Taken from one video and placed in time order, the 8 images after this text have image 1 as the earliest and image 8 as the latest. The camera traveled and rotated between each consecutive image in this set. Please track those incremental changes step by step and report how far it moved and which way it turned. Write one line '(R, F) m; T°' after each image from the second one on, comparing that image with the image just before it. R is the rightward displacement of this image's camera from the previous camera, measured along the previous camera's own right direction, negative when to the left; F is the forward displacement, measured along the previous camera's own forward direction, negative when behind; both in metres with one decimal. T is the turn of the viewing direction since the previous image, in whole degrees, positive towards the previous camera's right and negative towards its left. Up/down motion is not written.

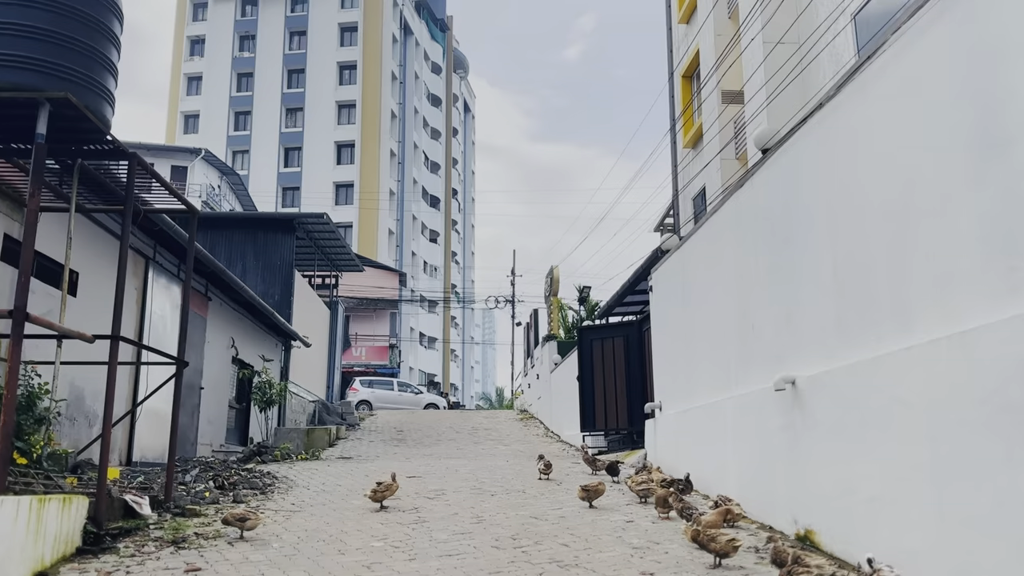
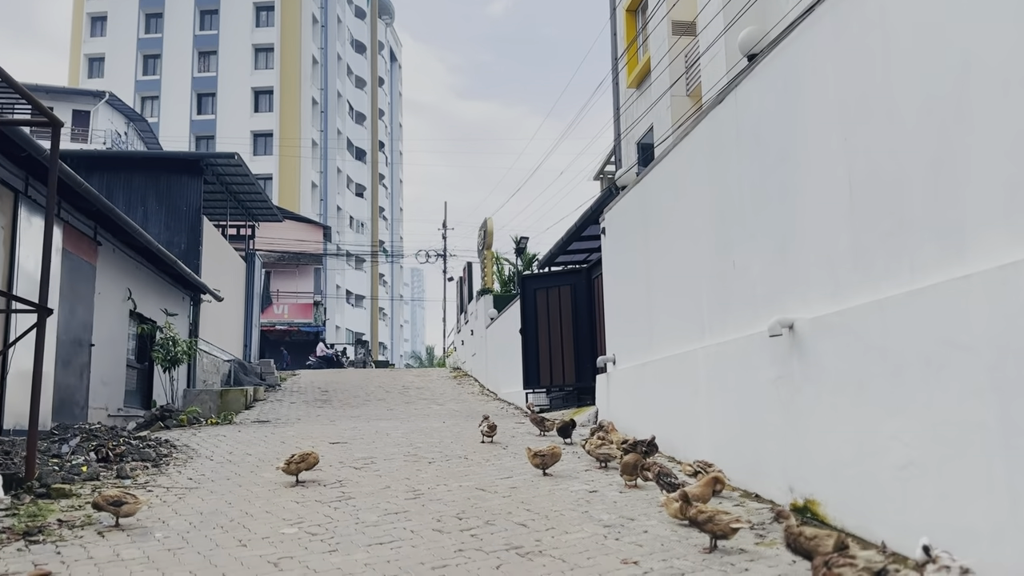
(-0.1, +1.4) m; +5°
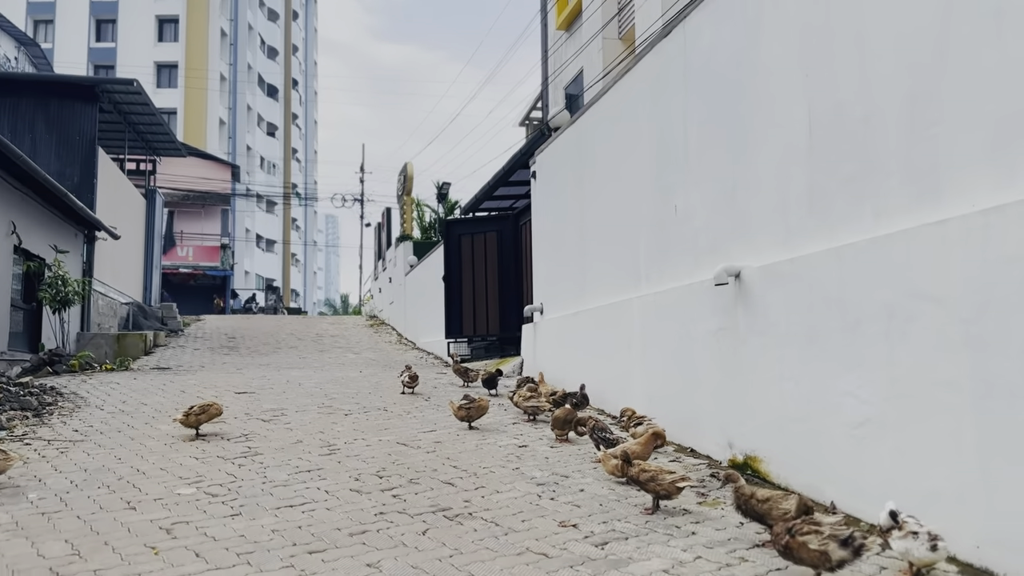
(-0.1, +0.5) m; +6°
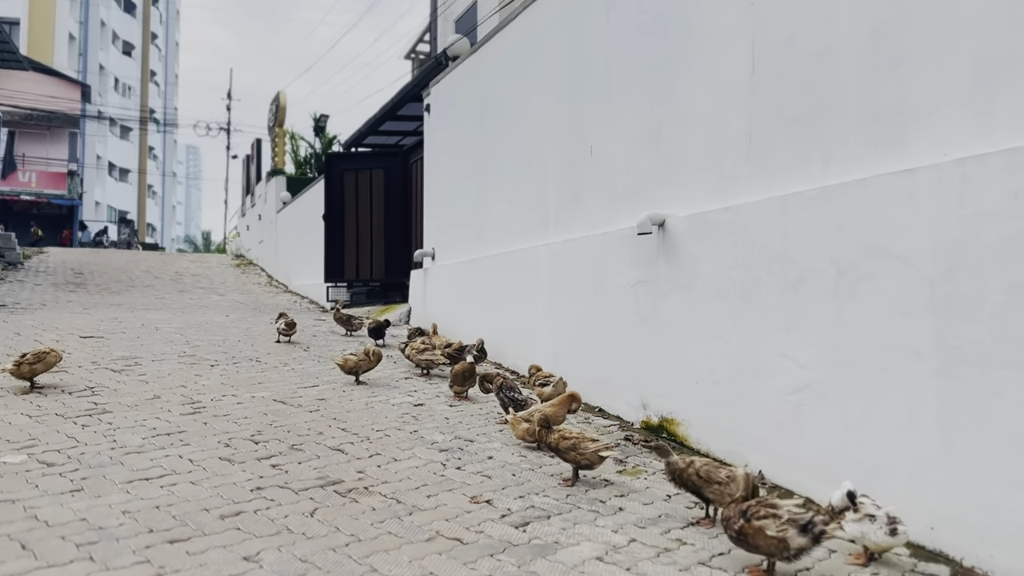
(-0.2, +0.7) m; +9°
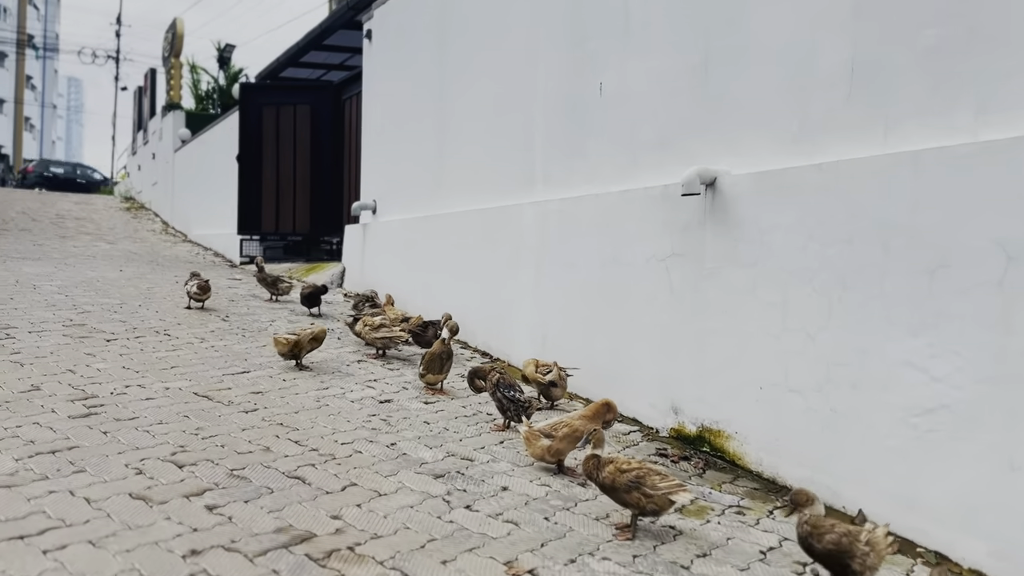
(-0.5, +1.3) m; +7°
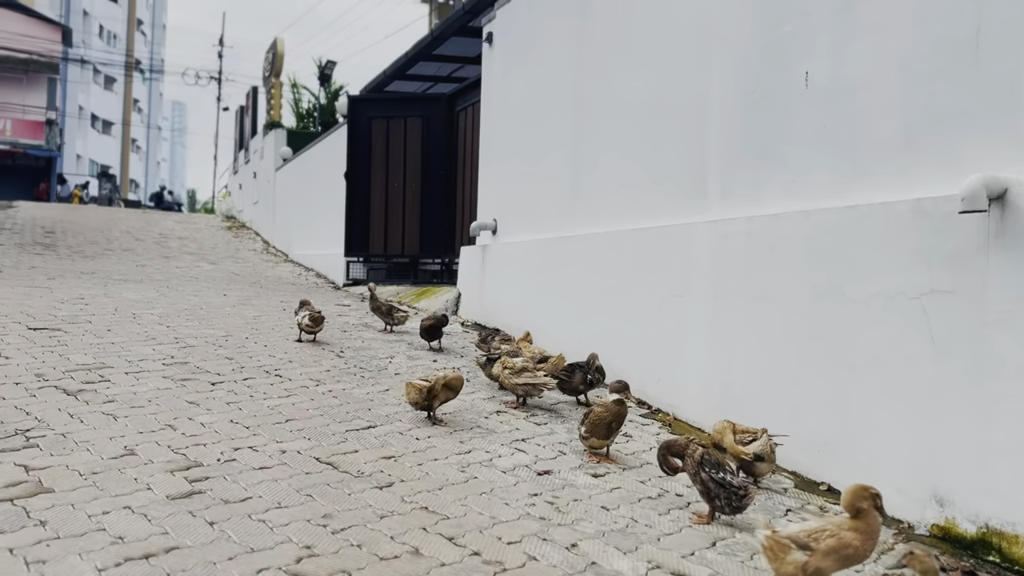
(-0.5, +1.0) m; -6°
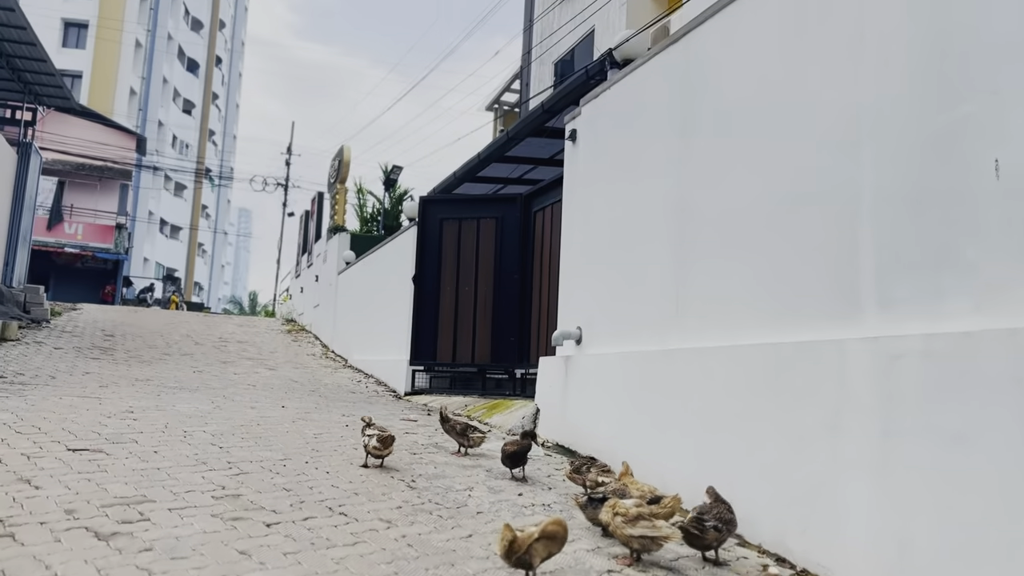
(-0.3, +0.8) m; -4°
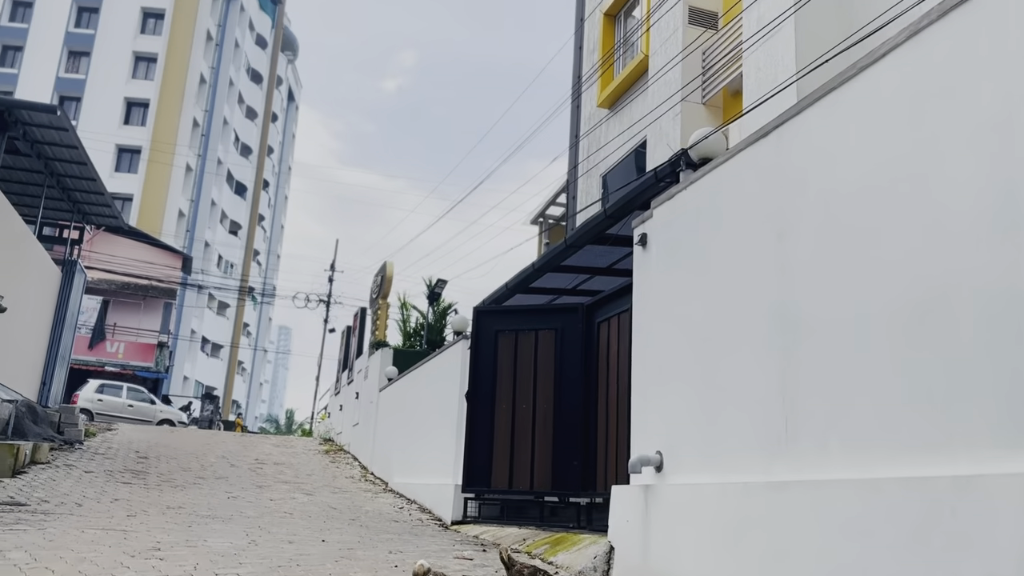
(-0.3, +0.7) m; -2°
